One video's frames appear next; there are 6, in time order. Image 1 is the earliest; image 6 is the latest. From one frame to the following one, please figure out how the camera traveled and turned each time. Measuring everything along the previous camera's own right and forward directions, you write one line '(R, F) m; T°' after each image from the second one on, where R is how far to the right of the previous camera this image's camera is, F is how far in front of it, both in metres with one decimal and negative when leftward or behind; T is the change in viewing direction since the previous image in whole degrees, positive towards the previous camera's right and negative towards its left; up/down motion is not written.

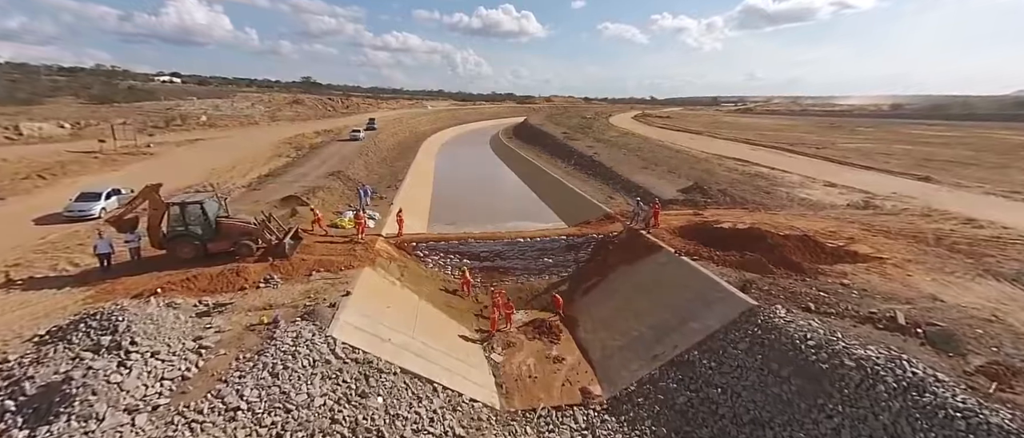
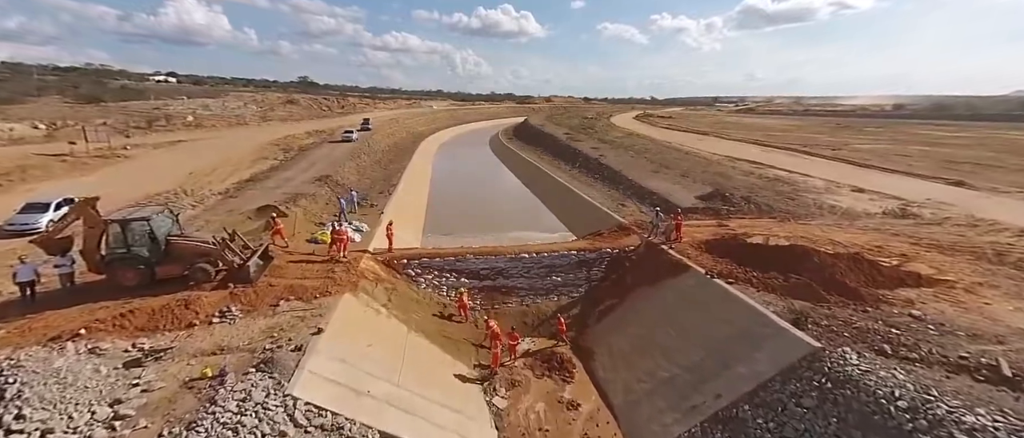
(-0.1, +1.8) m; 0°
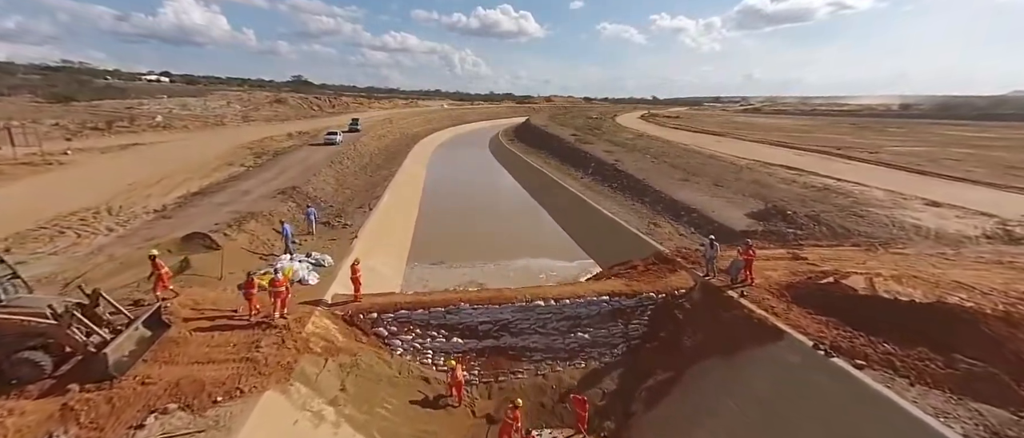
(-0.3, +3.6) m; 0°
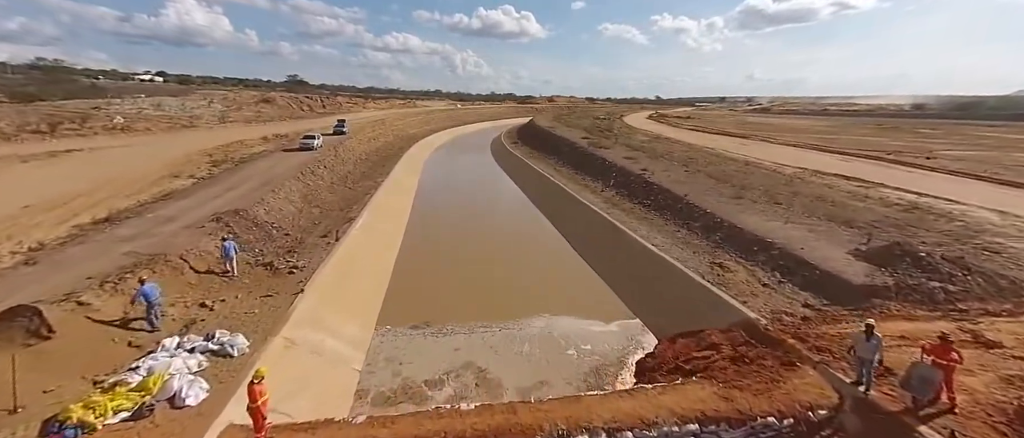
(-0.3, +4.2) m; 0°
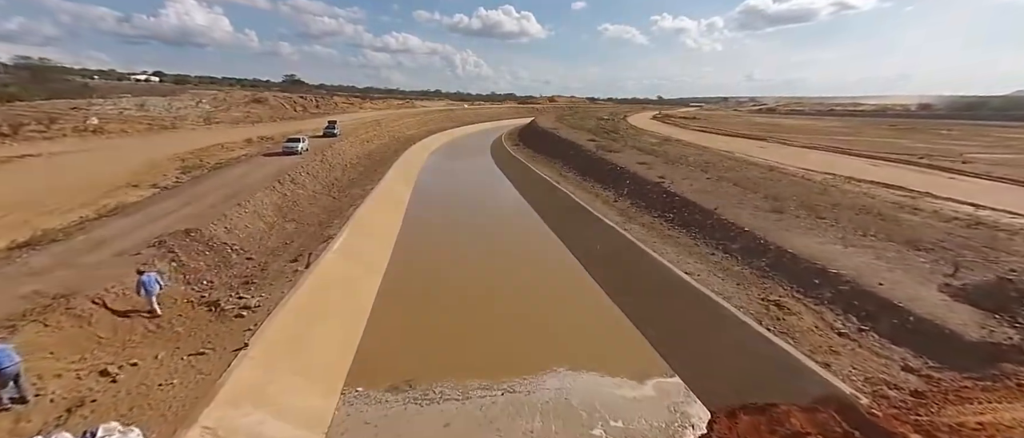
(-0.1, +2.2) m; 0°
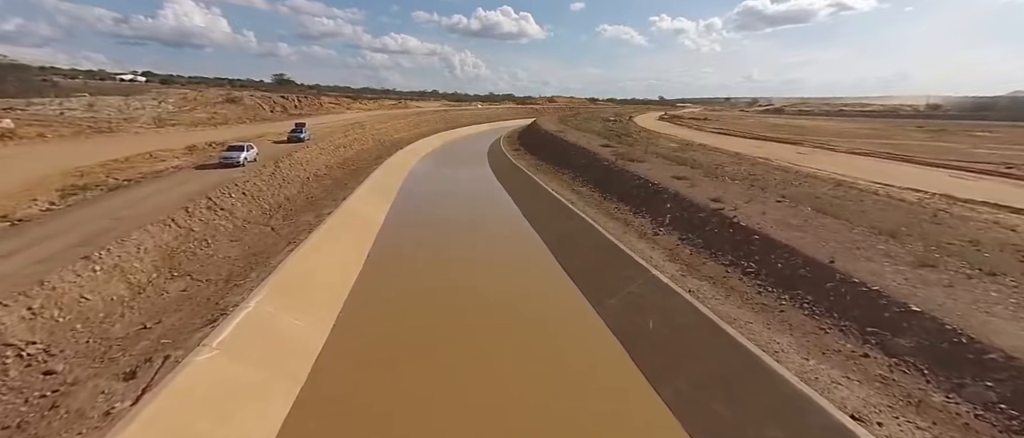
(-0.1, +5.1) m; 0°
